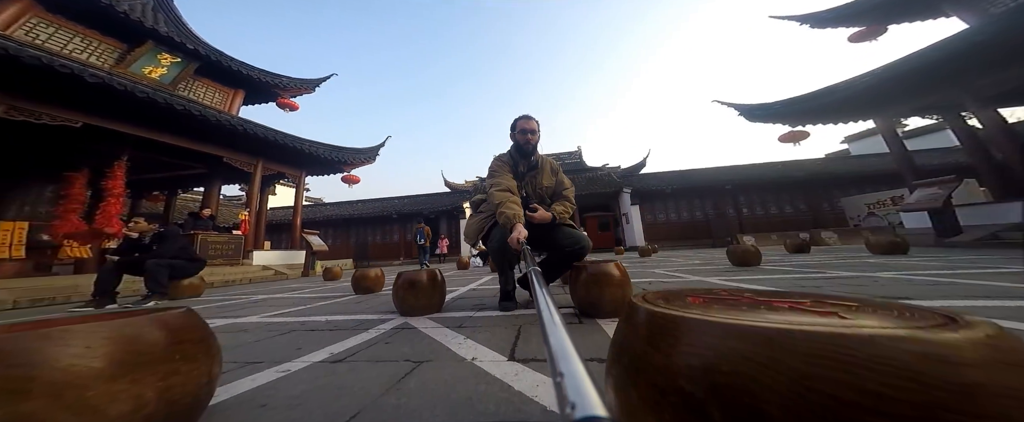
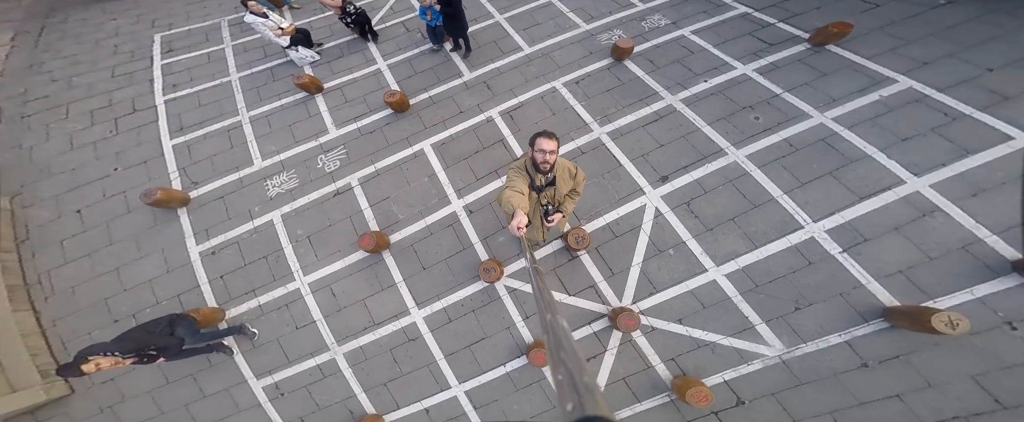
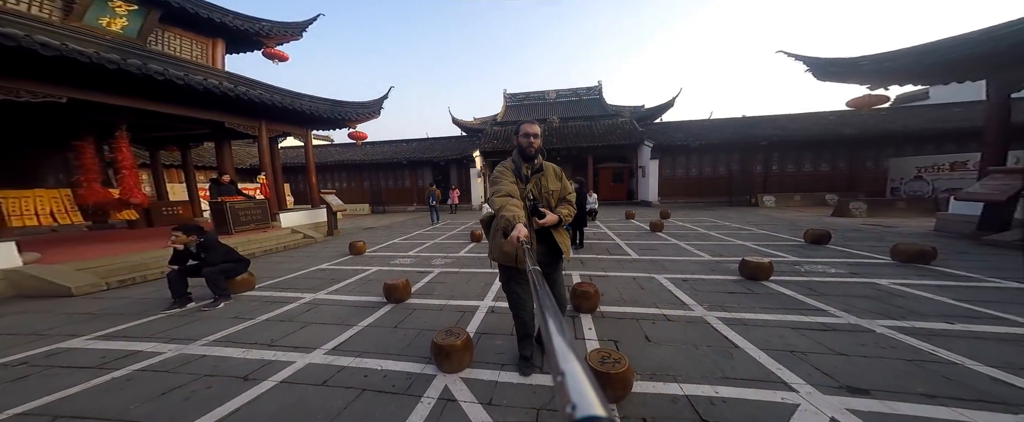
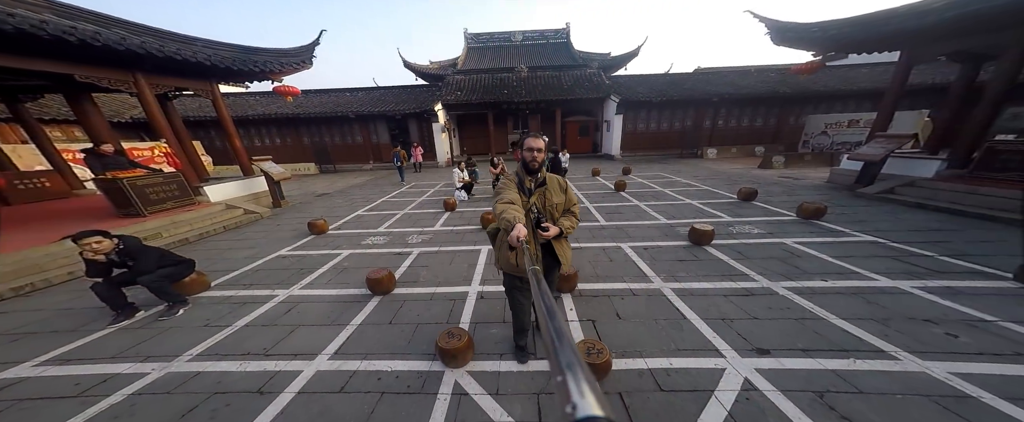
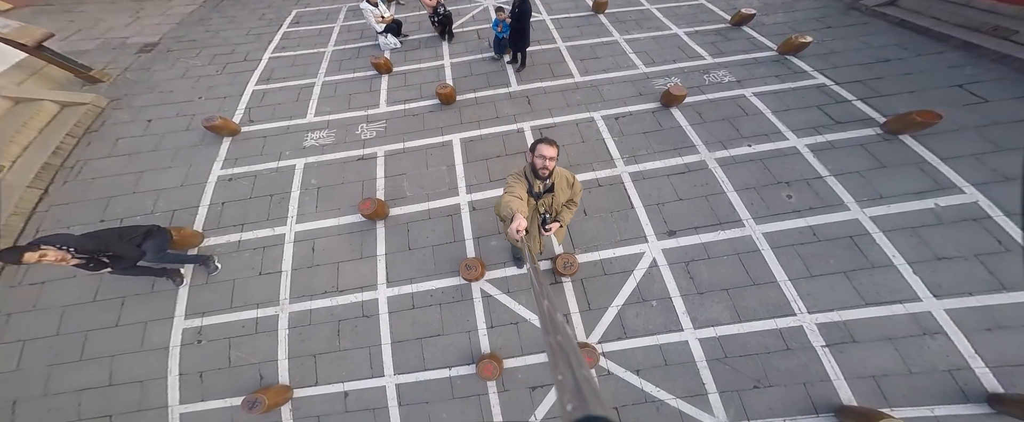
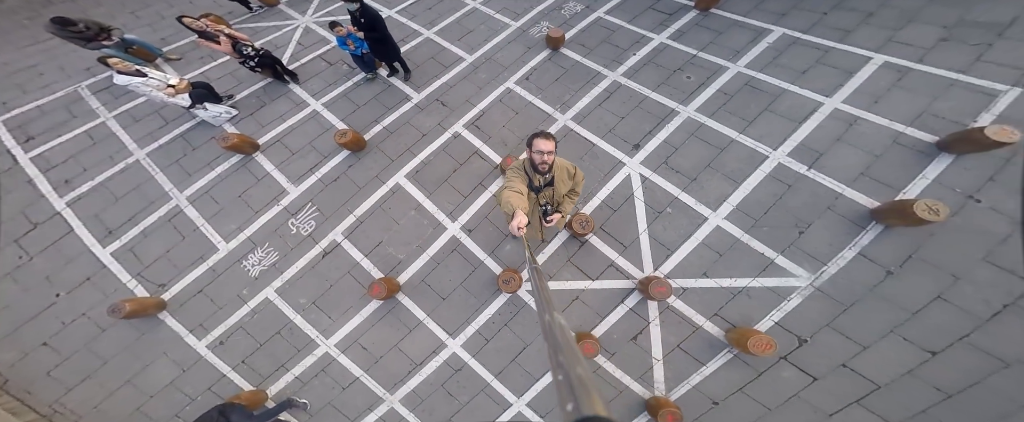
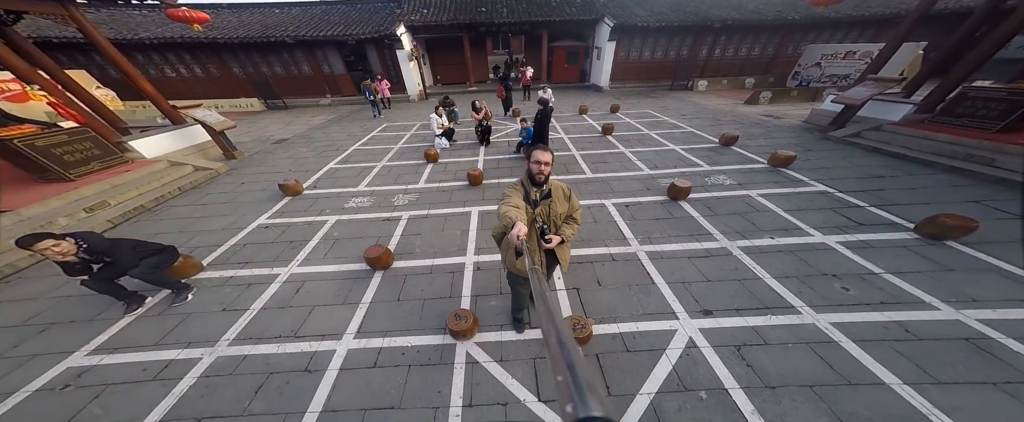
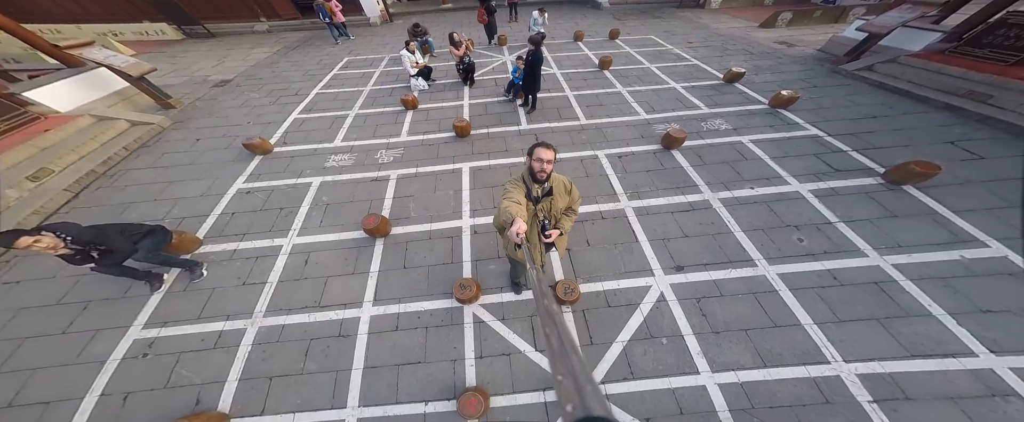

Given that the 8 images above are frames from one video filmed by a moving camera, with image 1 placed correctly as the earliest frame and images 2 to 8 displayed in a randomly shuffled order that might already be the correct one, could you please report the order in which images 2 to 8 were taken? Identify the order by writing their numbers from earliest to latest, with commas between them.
3, 4, 7, 8, 5, 2, 6
